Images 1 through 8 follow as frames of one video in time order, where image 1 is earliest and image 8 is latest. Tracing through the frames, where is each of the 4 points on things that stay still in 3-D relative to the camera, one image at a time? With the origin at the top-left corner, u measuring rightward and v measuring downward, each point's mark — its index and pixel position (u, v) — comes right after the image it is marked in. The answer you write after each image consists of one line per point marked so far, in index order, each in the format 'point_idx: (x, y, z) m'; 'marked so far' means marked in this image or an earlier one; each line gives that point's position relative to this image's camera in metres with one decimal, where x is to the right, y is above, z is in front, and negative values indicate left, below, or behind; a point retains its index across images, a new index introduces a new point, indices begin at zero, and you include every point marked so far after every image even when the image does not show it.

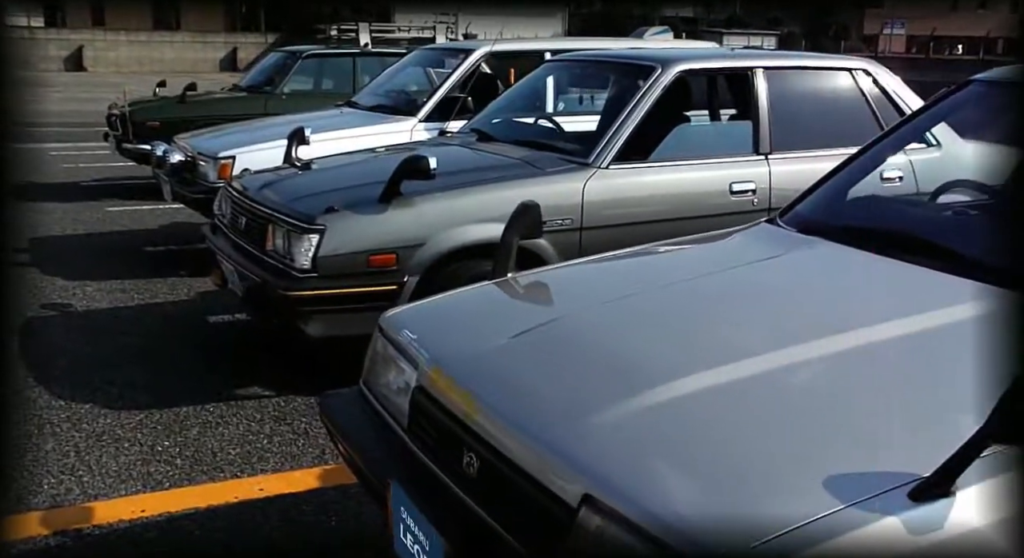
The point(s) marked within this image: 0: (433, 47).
0: (-0.7, +2.0, +8.0) m
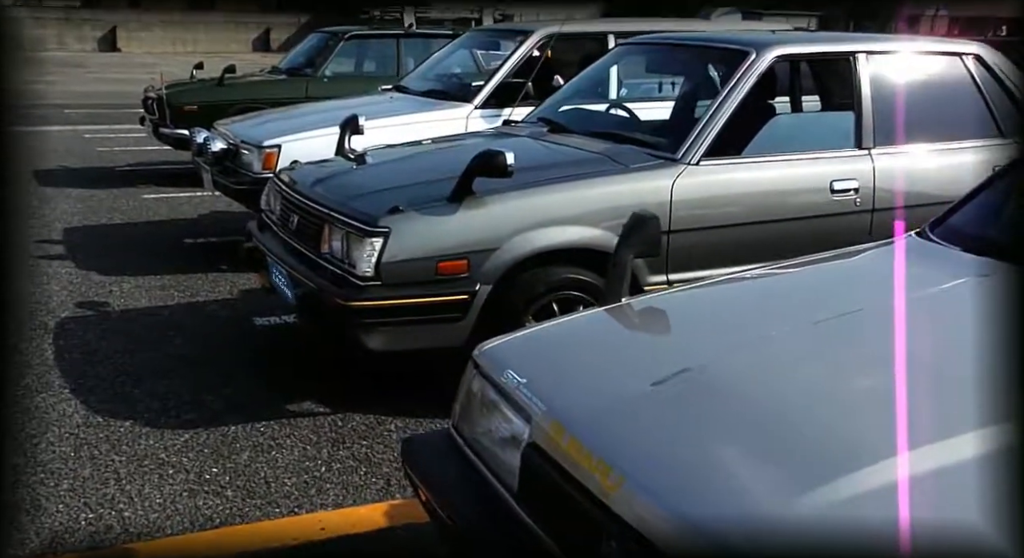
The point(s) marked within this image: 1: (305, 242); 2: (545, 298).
0: (-0.2, +2.1, +7.6) m
1: (-0.9, +0.2, +4.2) m
2: (+0.1, -0.1, +3.9) m
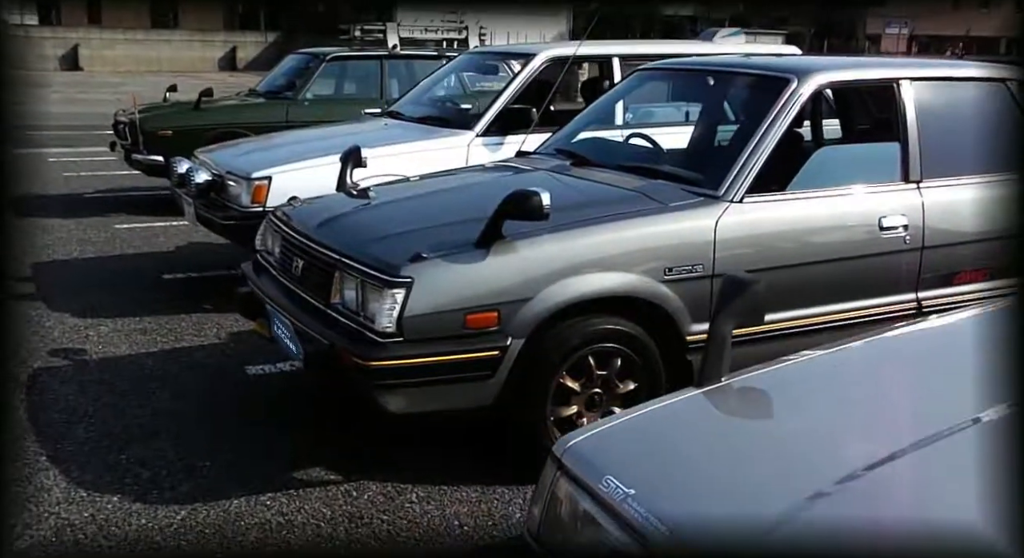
0: (-0.2, +1.8, +7.2) m
1: (-0.8, 0.0, +3.8) m
2: (+0.3, -0.3, +3.6) m
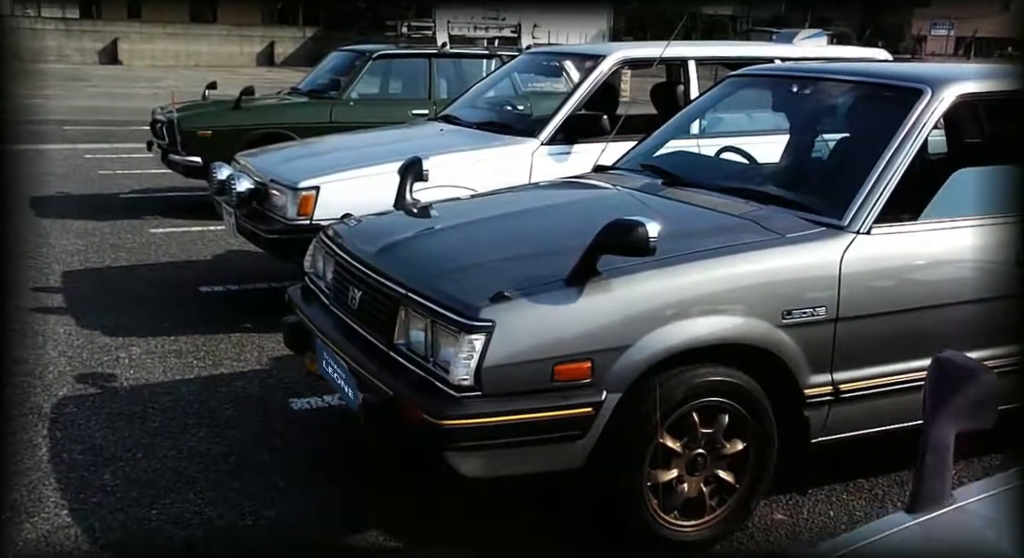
0: (+0.2, +1.7, +6.7) m
1: (-0.5, -0.2, +3.3) m
2: (+0.6, -0.4, +3.1) m
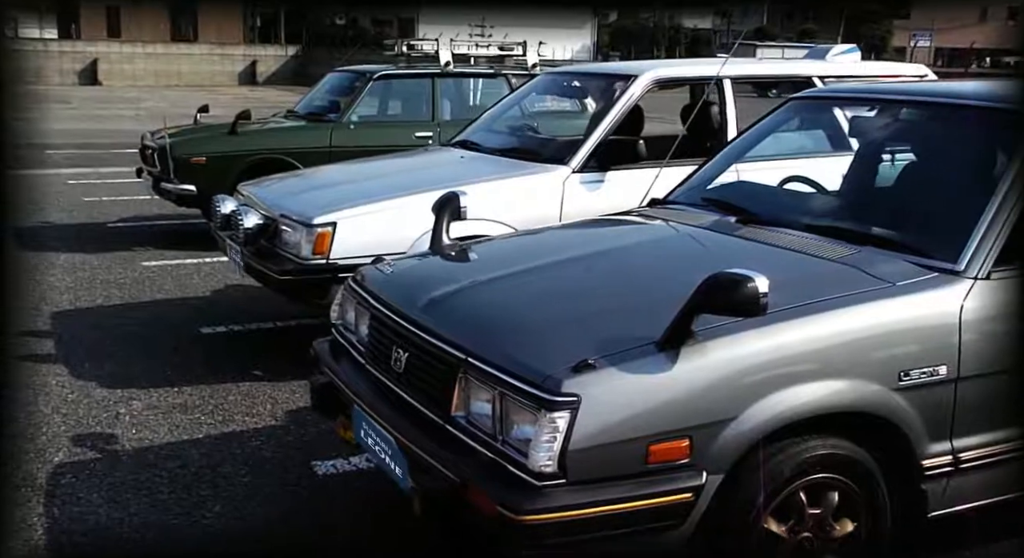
0: (+0.3, +1.4, +6.3) m
1: (-0.3, -0.4, +2.9) m
2: (+0.8, -0.6, +2.6) m
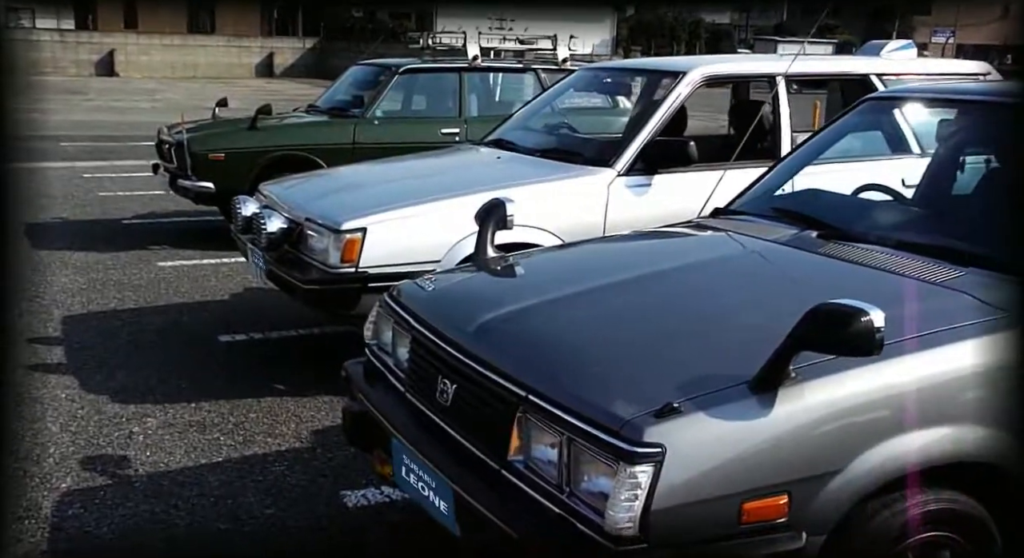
0: (+0.6, +1.4, +6.0) m
1: (-0.1, -0.4, +2.6) m
2: (+1.0, -0.7, +2.3) m
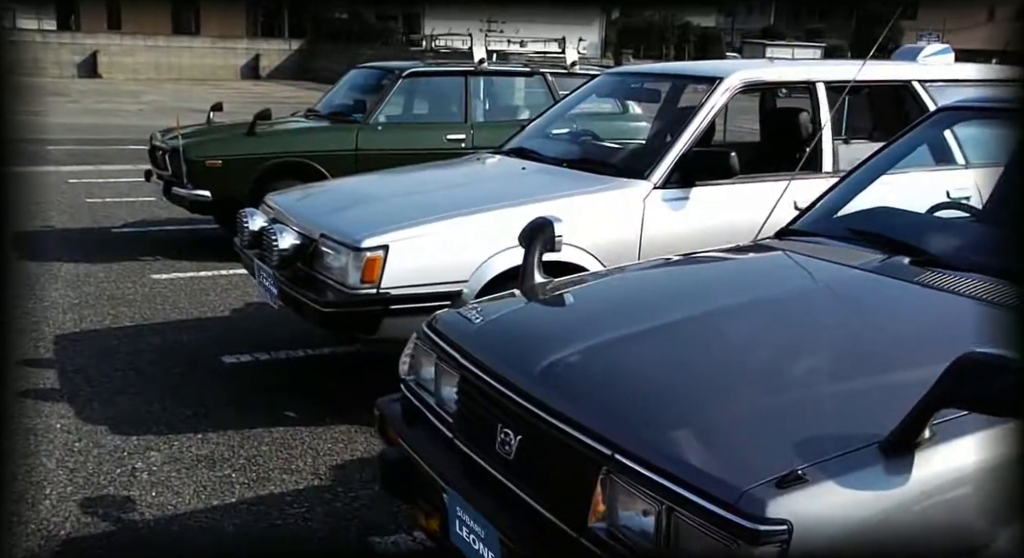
0: (+0.7, +1.3, +5.7) m
1: (+0.1, -0.5, +2.2) m
2: (+1.2, -0.8, +2.0) m
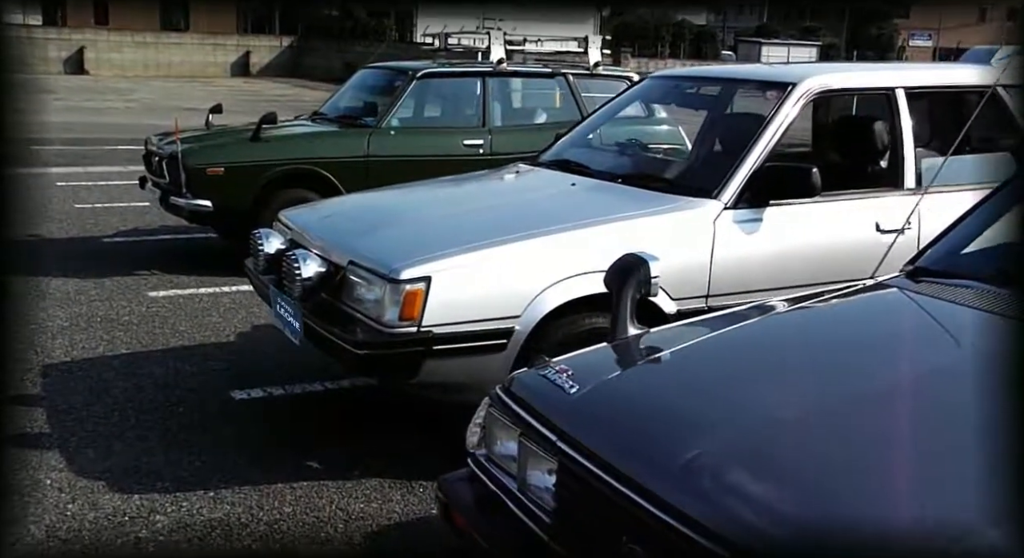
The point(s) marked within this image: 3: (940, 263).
0: (+0.9, +1.1, +5.1) m
1: (+0.3, -0.7, +1.7) m
2: (+1.4, -0.9, +1.5) m
3: (+1.4, +0.1, +2.9) m
